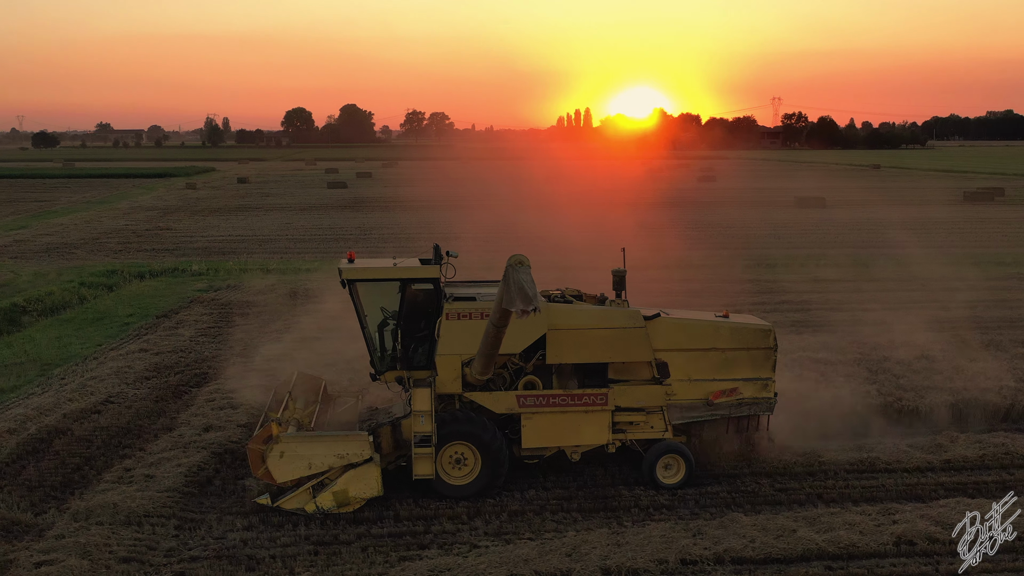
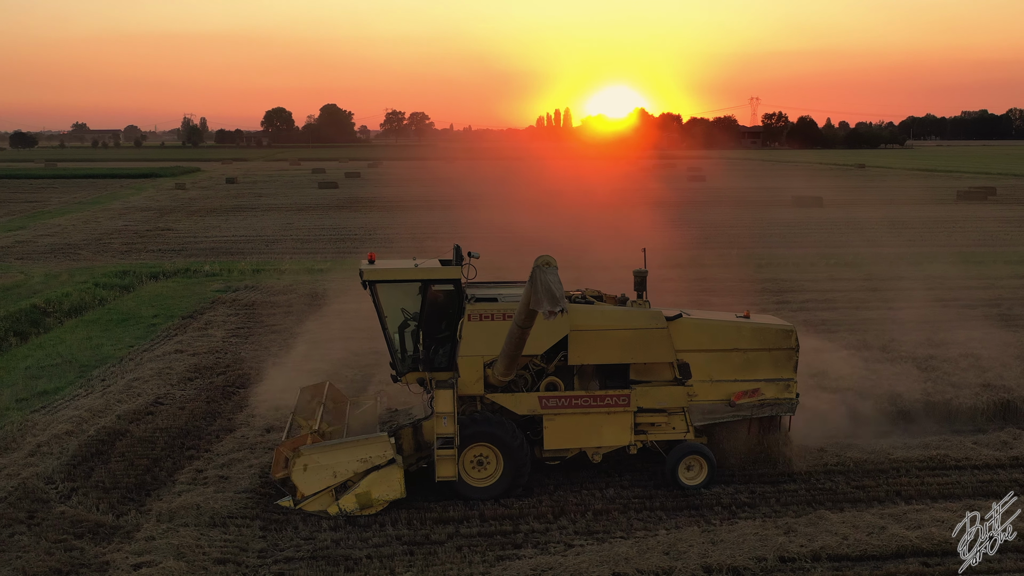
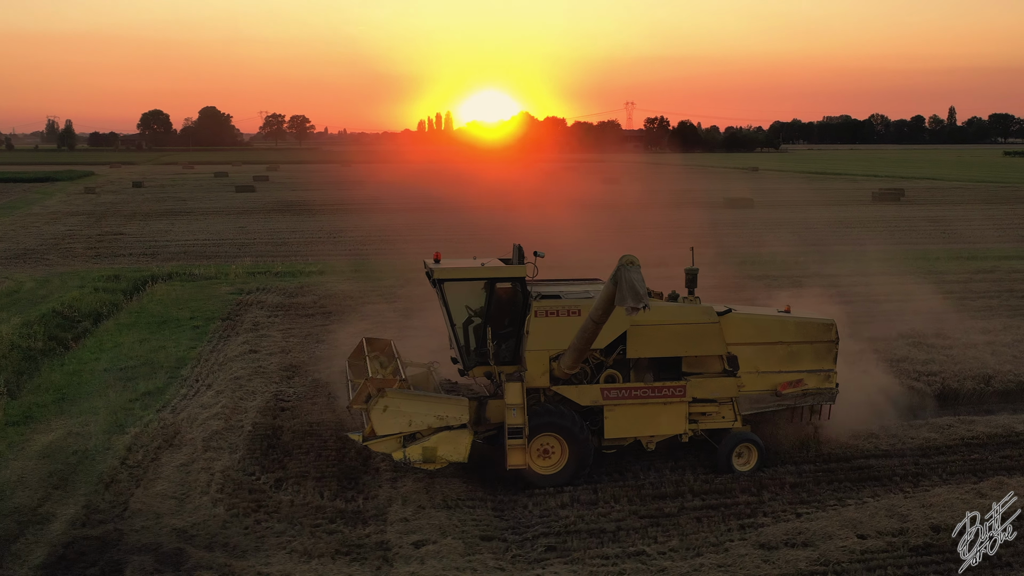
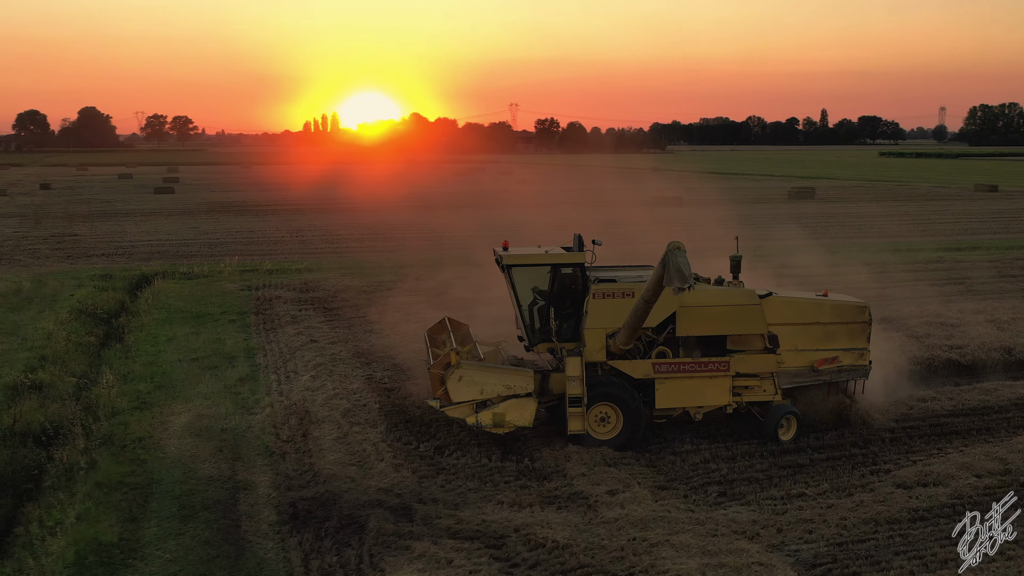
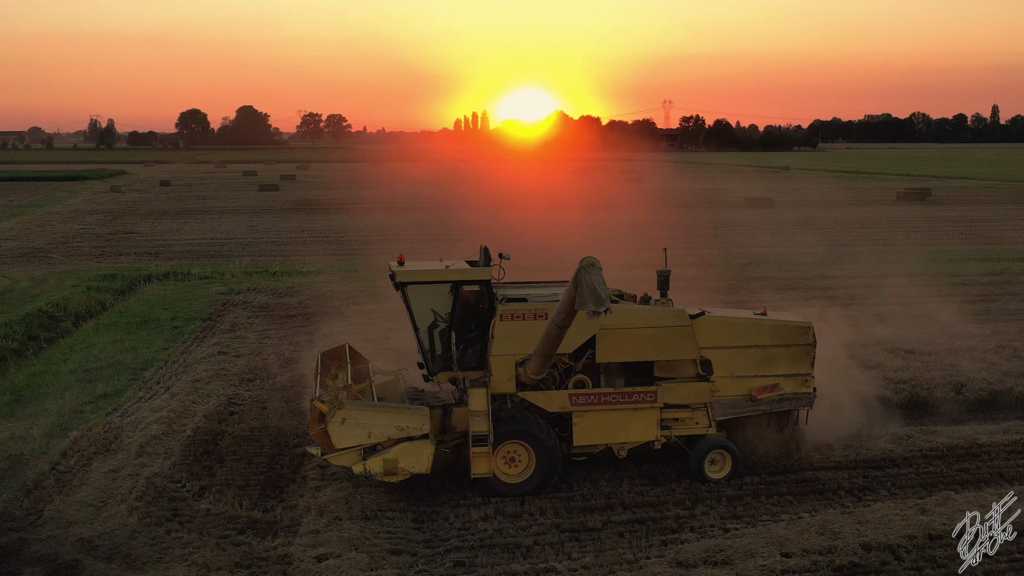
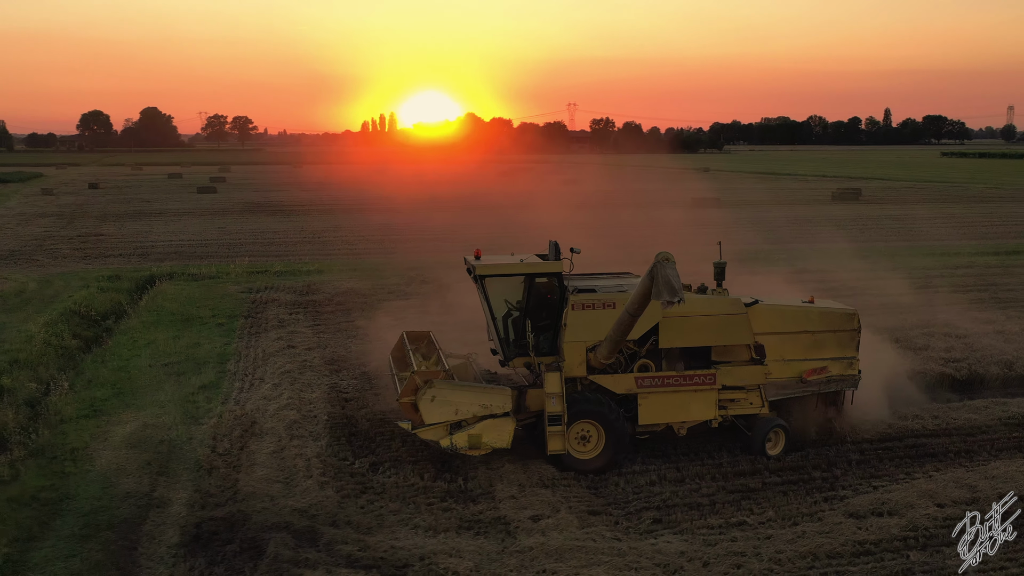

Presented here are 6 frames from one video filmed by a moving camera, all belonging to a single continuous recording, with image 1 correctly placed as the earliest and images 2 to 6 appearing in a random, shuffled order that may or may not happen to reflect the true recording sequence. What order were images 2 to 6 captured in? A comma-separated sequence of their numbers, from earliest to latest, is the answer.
2, 5, 3, 6, 4
